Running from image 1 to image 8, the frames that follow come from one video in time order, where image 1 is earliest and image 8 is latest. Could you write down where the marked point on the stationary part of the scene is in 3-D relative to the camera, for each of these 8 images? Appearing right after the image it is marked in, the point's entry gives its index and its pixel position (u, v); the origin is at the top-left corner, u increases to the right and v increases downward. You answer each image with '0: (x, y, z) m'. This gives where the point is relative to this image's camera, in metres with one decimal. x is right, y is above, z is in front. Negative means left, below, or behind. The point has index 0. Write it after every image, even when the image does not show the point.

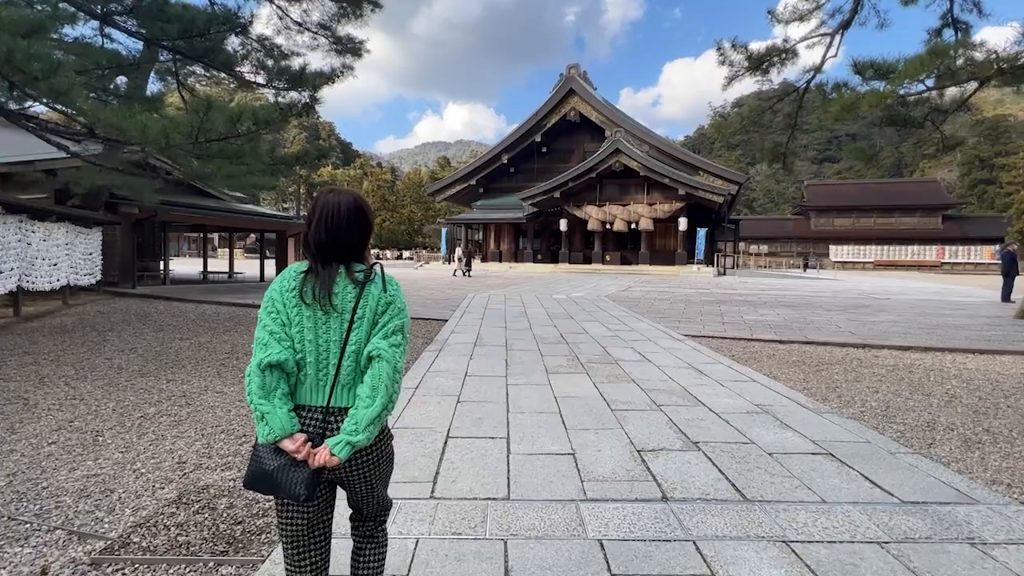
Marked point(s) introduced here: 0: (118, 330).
0: (-4.8, -0.5, +6.4) m
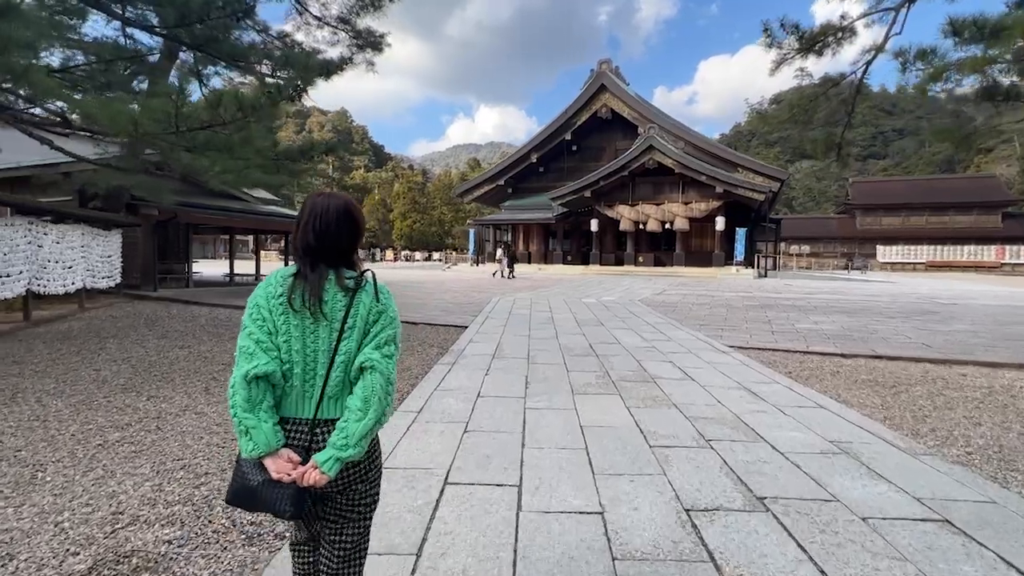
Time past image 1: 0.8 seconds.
0: (-4.6, -0.6, +6.1) m
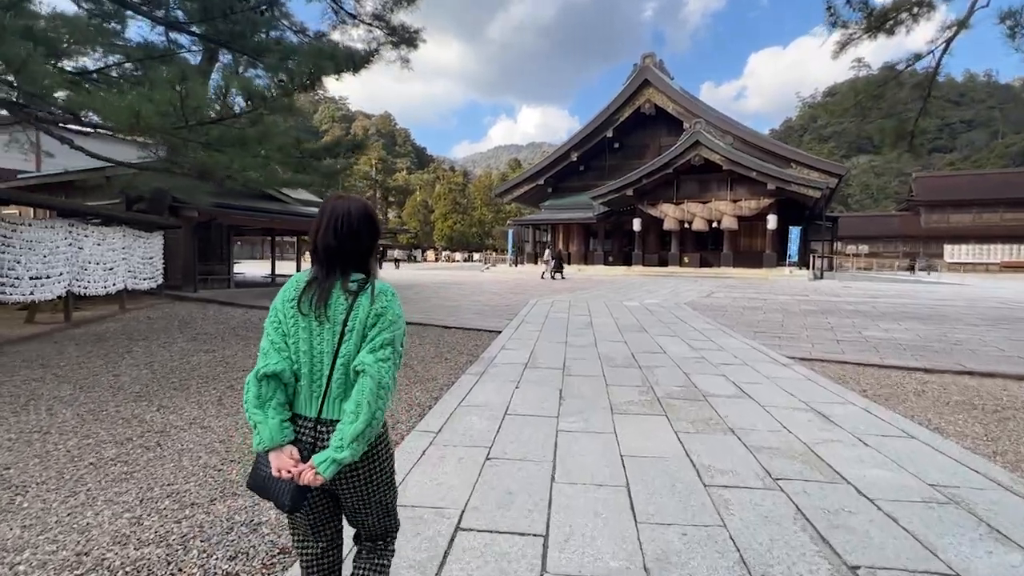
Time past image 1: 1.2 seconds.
0: (-4.2, -0.6, +6.0) m
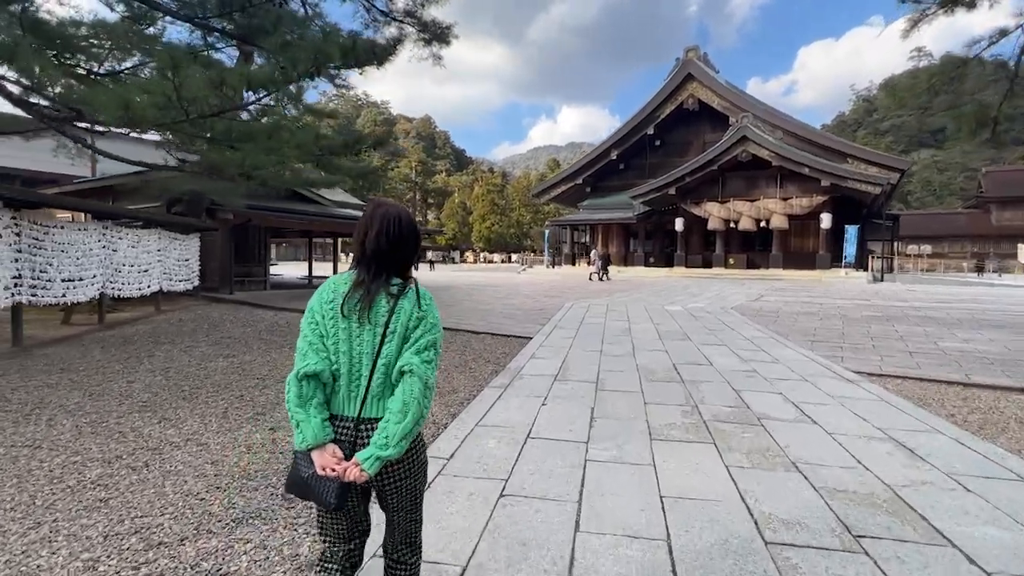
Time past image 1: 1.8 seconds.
0: (-3.8, -0.6, +5.9) m
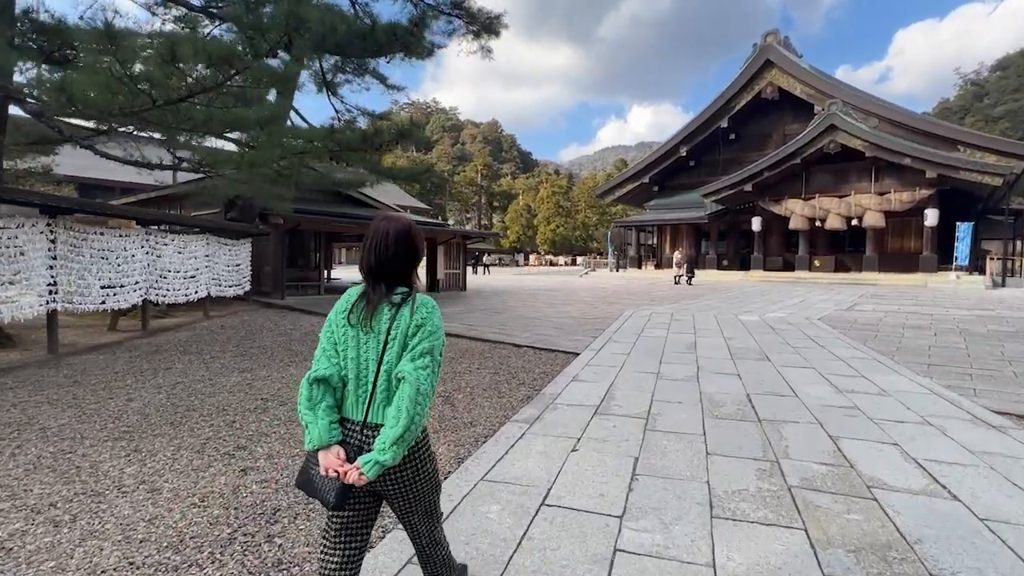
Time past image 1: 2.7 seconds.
0: (-3.4, -0.7, +5.7) m
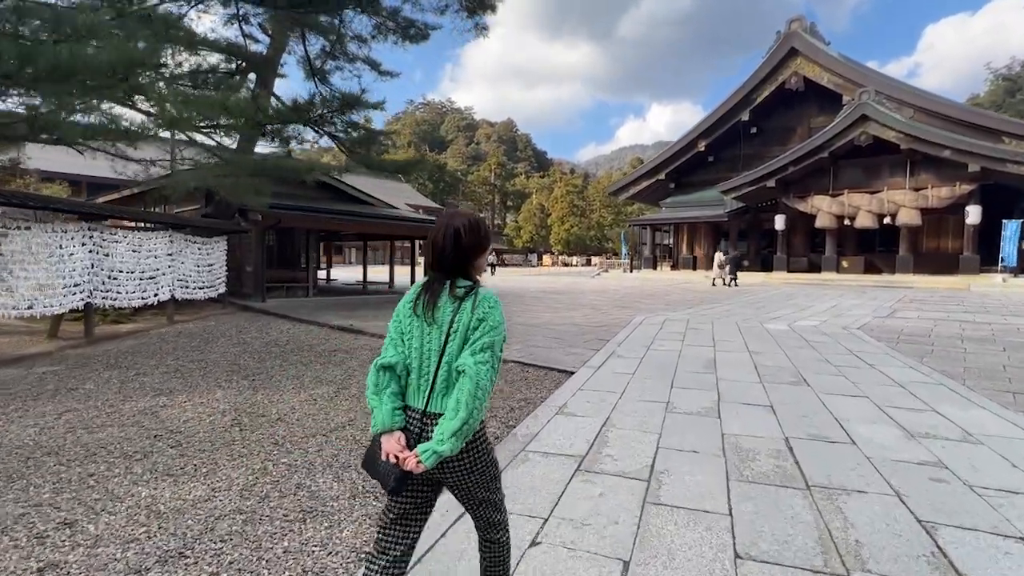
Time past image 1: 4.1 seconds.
0: (-3.5, -0.7, +4.9) m
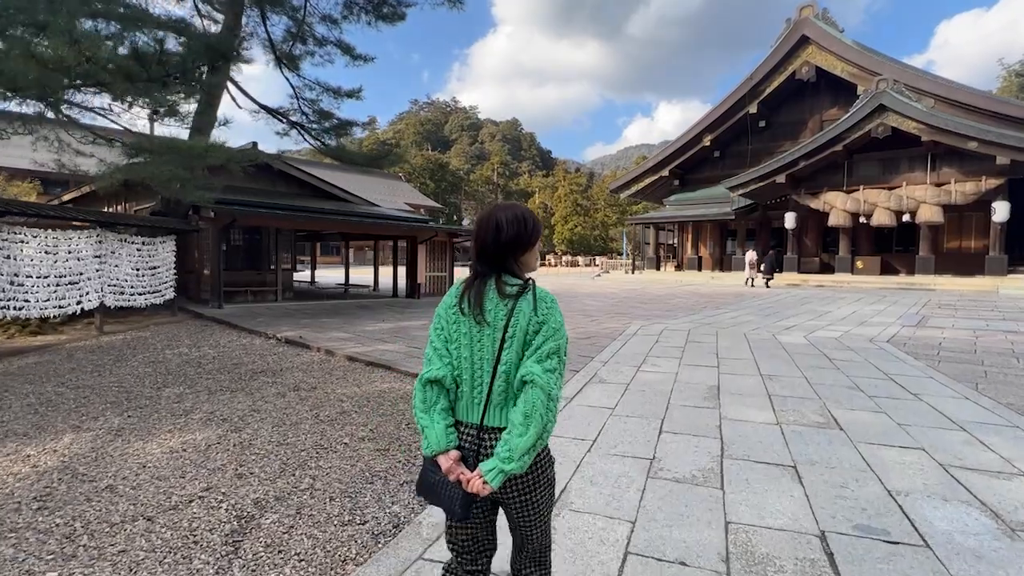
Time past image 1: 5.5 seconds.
0: (-3.9, -0.8, +4.0) m
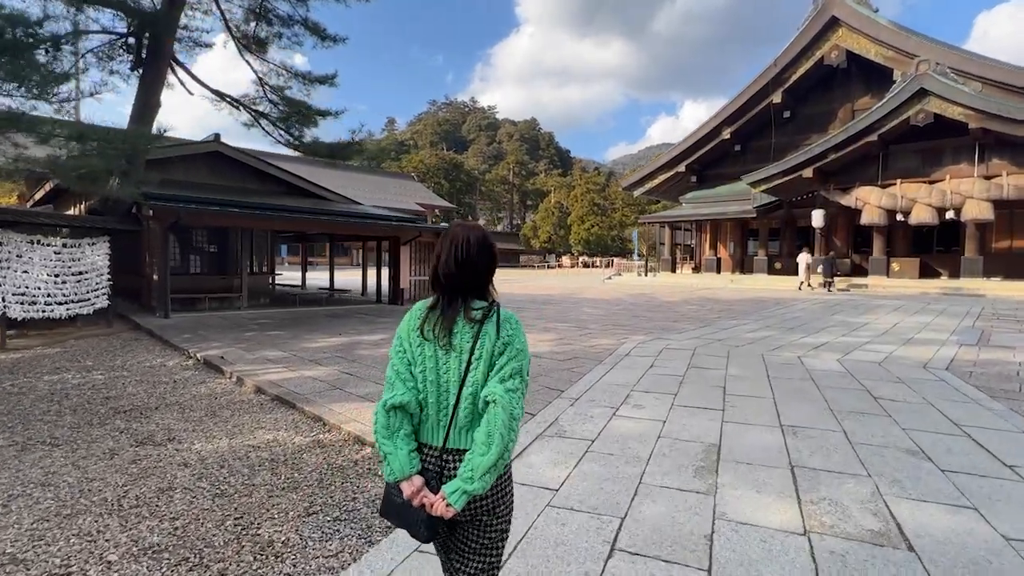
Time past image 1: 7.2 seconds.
0: (-4.4, -0.9, +3.0) m
